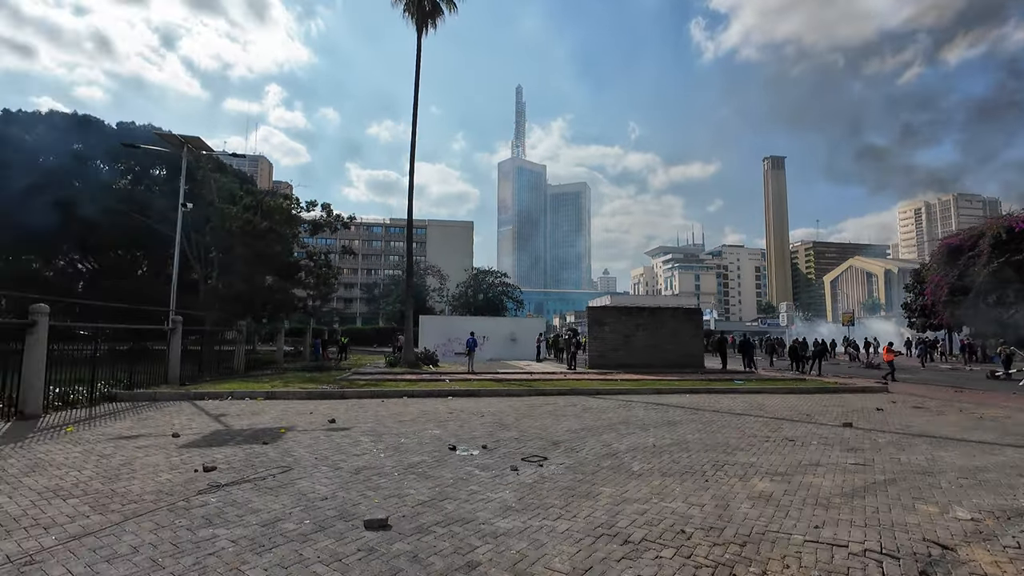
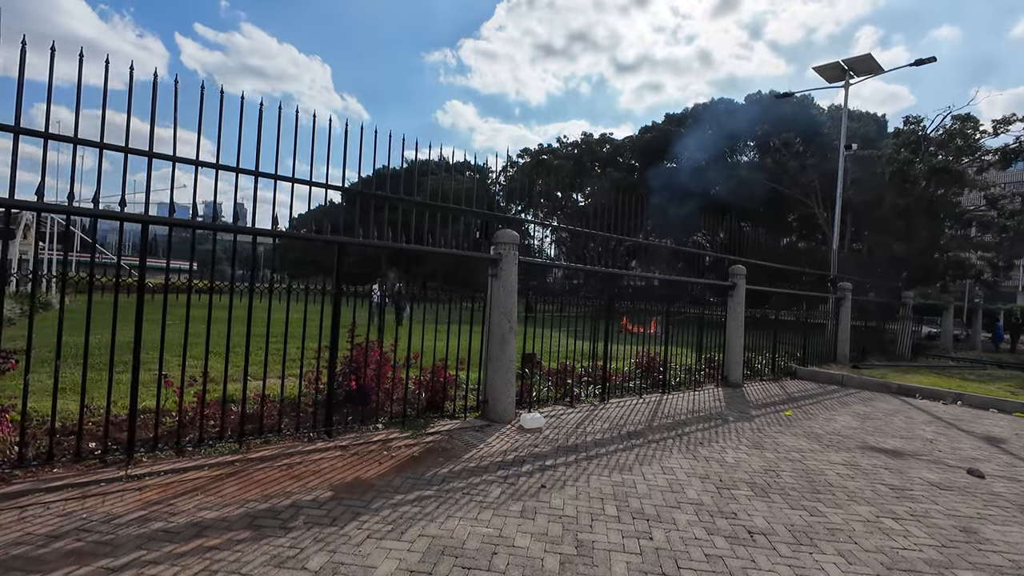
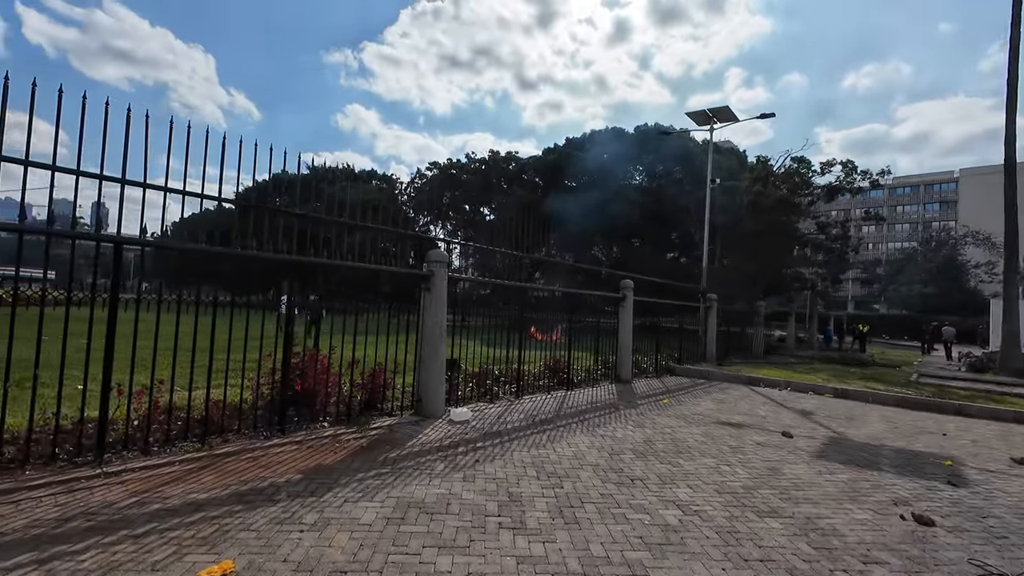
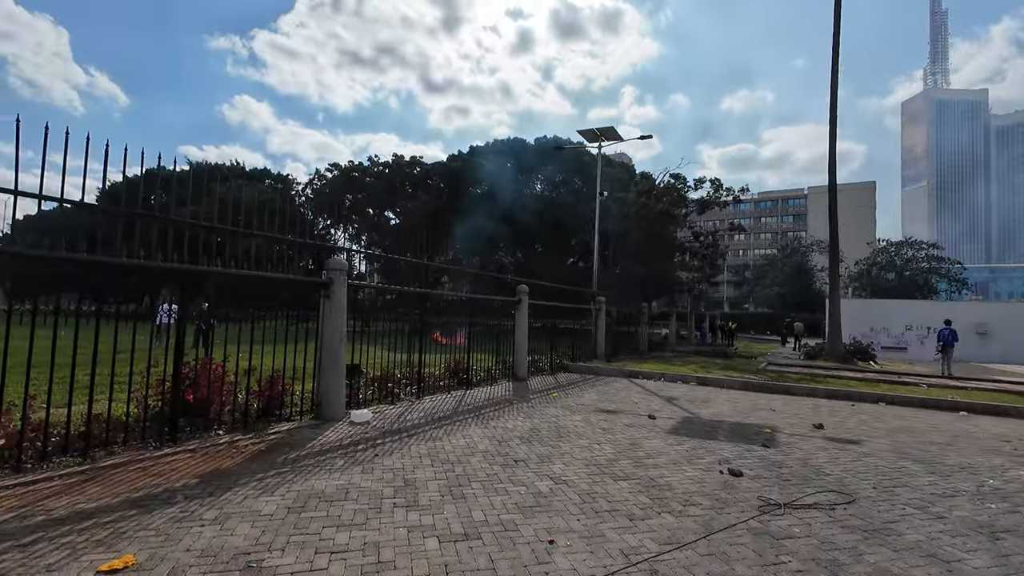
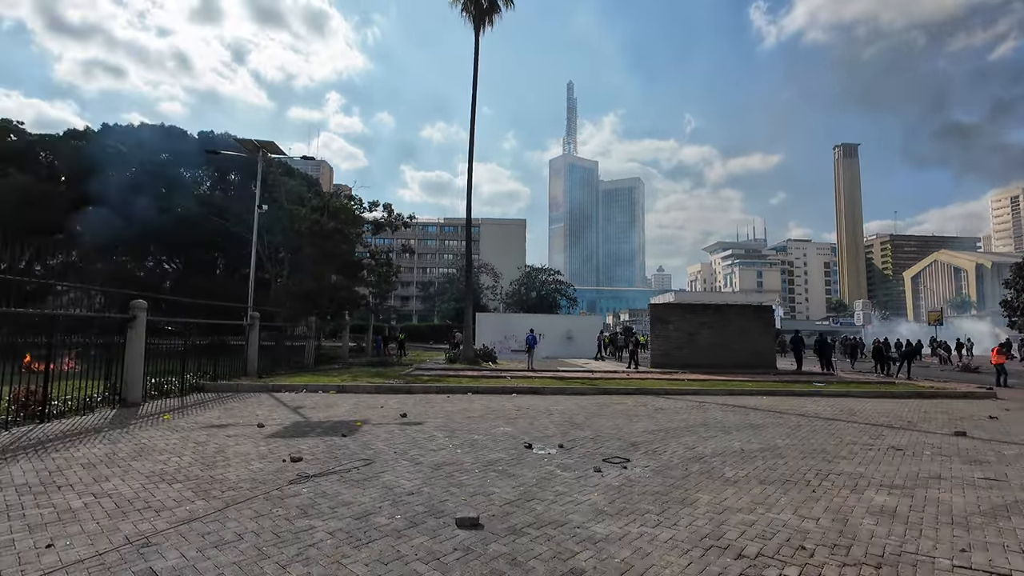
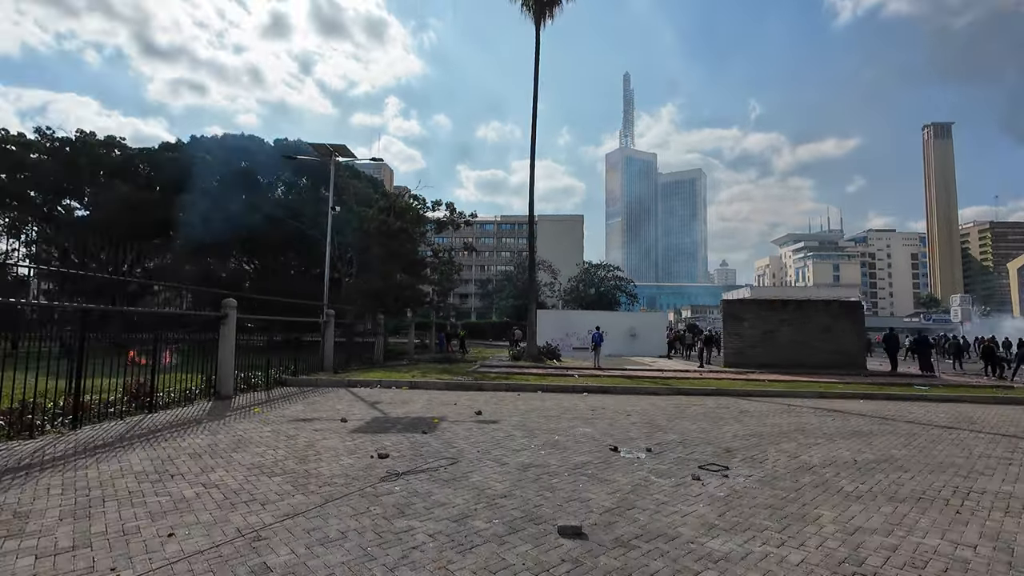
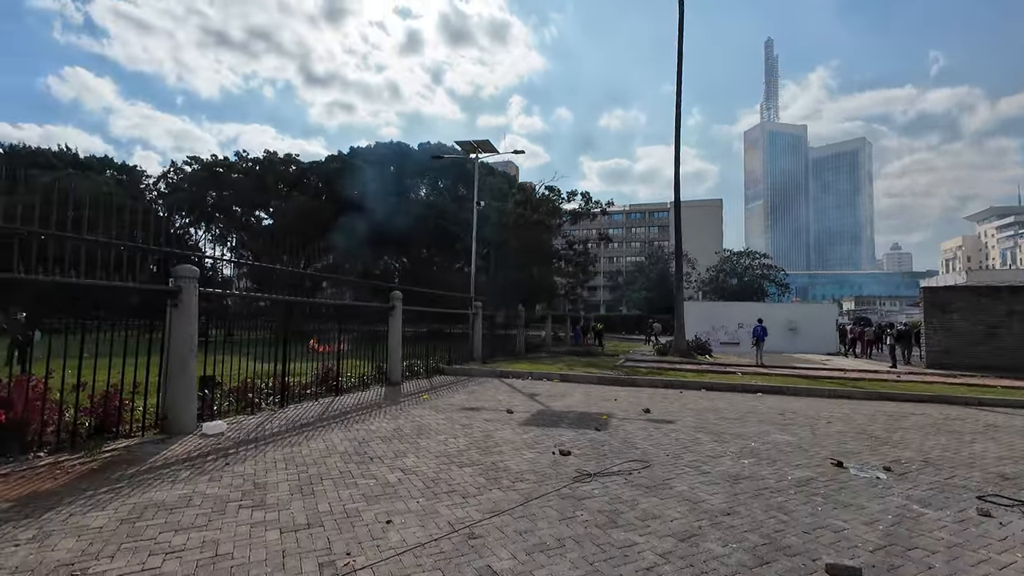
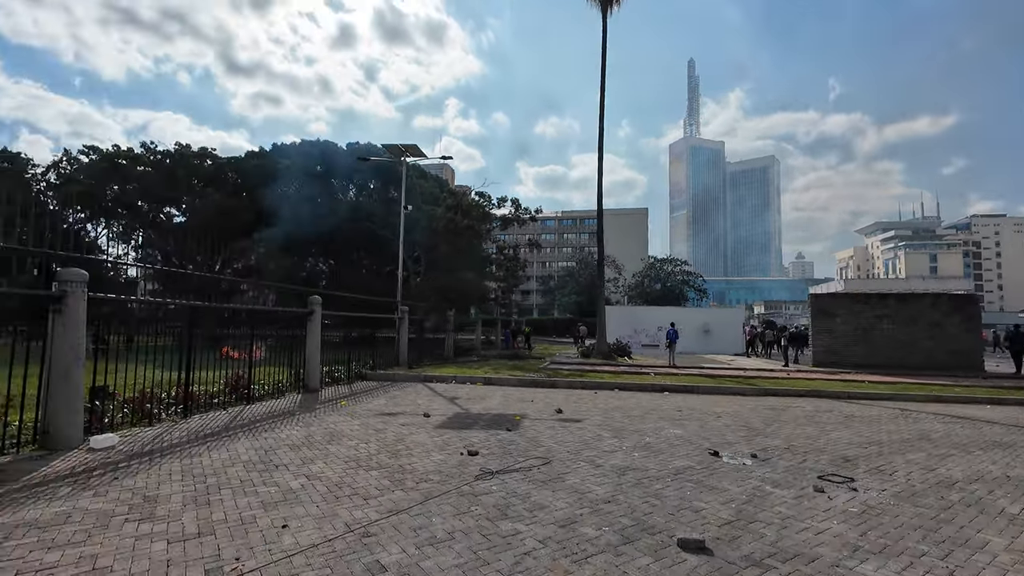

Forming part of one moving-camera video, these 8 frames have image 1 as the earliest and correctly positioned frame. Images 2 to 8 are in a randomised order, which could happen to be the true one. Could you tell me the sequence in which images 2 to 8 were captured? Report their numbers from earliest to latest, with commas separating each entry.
5, 6, 8, 7, 4, 3, 2
